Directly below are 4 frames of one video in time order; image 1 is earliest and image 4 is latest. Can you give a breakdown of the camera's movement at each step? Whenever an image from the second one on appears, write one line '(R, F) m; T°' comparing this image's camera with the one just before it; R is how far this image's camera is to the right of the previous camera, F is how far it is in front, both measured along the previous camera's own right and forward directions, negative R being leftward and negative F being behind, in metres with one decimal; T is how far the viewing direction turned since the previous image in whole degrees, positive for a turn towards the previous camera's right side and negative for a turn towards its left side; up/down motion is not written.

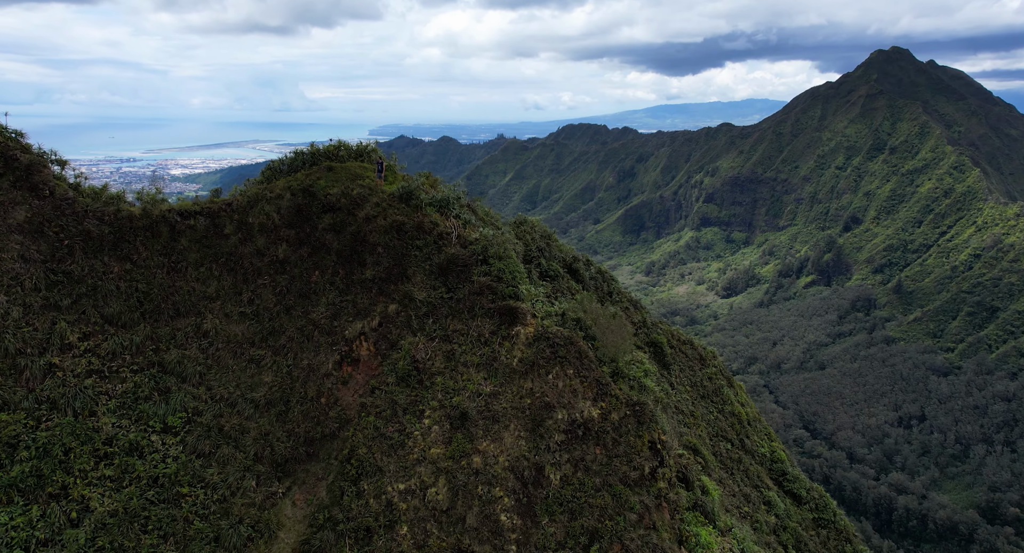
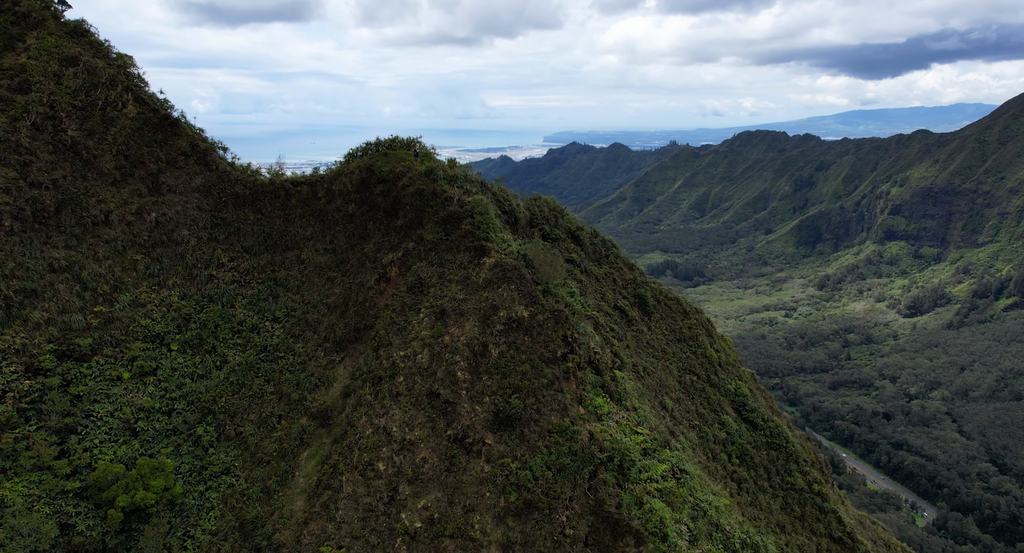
(+4.8, -5.8) m; -12°
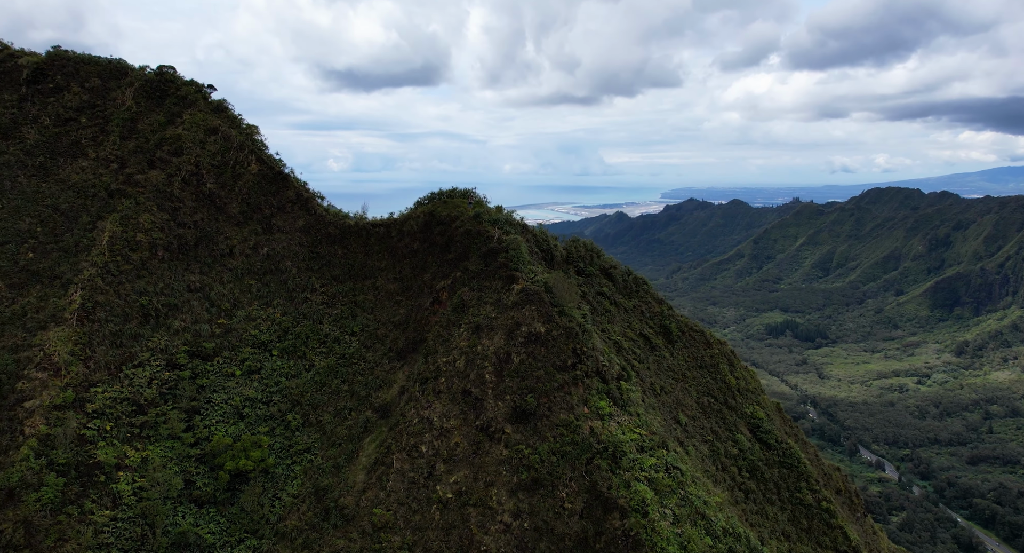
(+2.5, -4.1) m; -8°
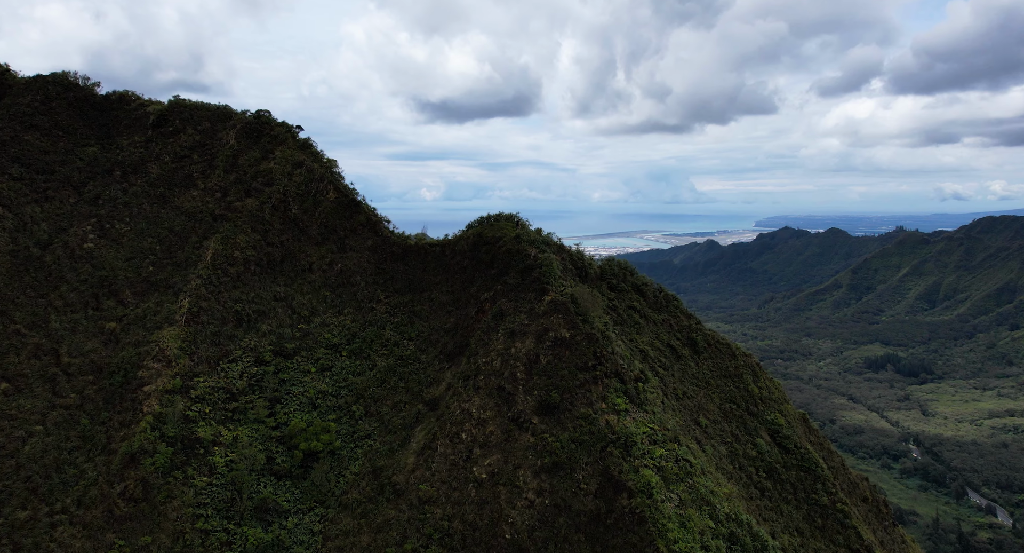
(+1.8, -3.3) m; -7°
